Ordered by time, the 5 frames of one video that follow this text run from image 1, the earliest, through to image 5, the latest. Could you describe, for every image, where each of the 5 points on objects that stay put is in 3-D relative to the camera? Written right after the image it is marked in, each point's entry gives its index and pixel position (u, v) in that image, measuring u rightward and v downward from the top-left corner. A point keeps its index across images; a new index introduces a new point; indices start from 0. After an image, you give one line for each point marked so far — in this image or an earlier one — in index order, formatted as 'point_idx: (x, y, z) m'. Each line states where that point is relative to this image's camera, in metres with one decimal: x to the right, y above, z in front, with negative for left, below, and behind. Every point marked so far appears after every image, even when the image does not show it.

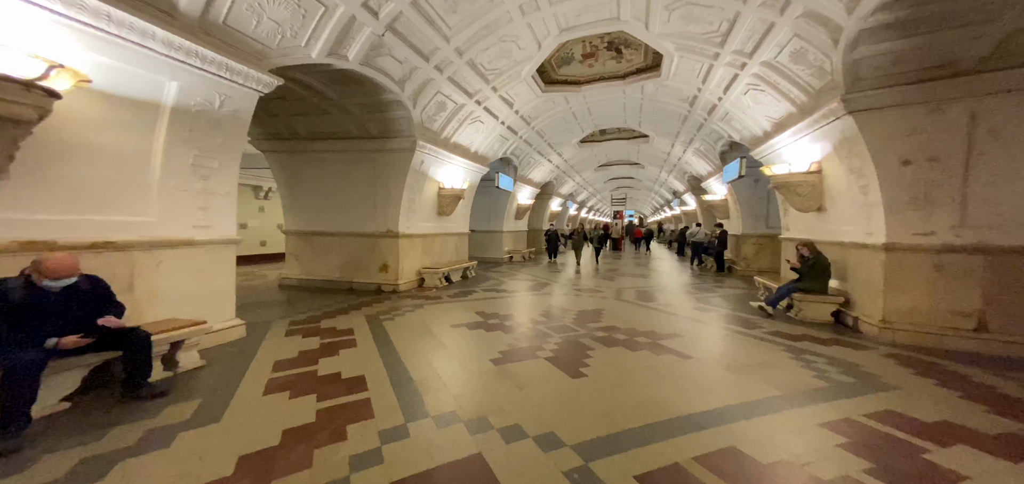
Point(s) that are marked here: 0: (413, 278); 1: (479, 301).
0: (-1.9, -0.7, +6.1) m
1: (-0.6, -1.0, +5.5) m
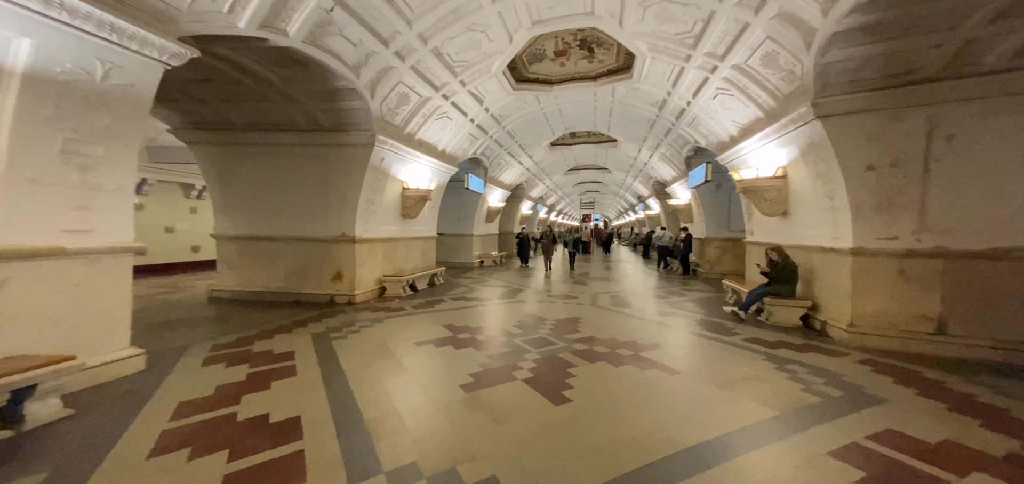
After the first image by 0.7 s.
0: (-2.4, -0.8, +5.6) m
1: (-1.1, -1.1, +5.0) m
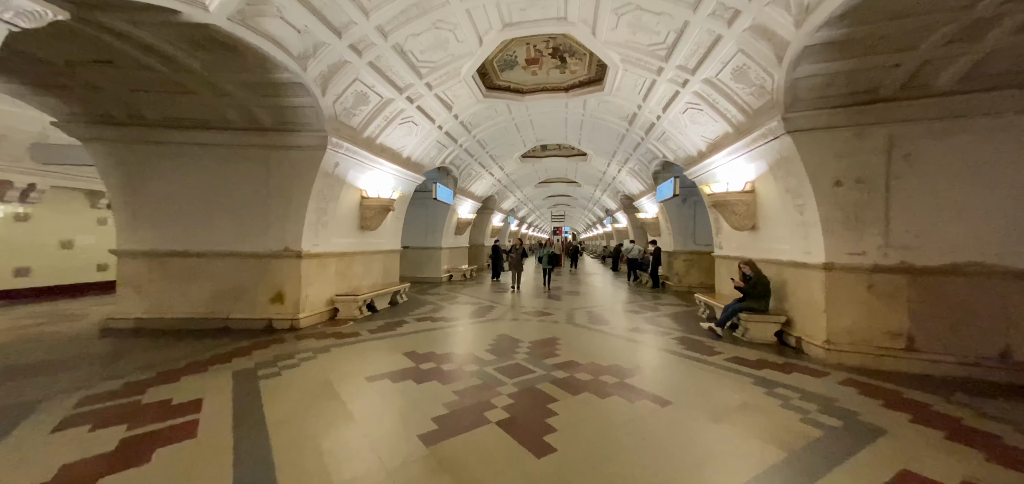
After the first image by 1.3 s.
0: (-2.8, -1.0, +4.9) m
1: (-1.5, -1.3, +4.5) m
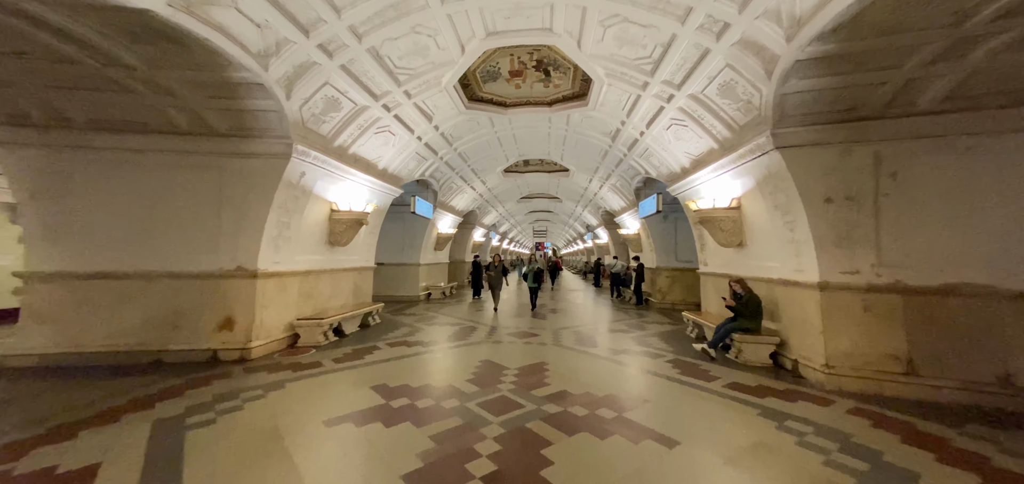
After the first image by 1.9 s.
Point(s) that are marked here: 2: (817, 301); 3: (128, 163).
0: (-3.1, -1.3, +4.4) m
1: (-1.7, -1.5, +4.0) m
2: (+3.4, -0.7, +3.7) m
3: (-4.4, +0.9, +3.8) m
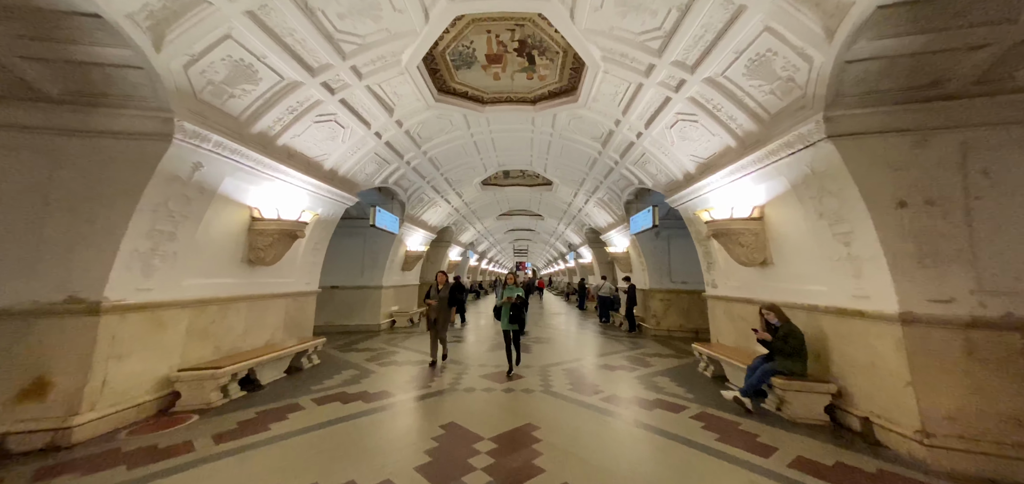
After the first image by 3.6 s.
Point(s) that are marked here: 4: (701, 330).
0: (-3.3, -1.4, +3.0) m
1: (-1.9, -1.6, +2.7) m
2: (+3.2, -0.8, +2.7) m
3: (-4.6, +0.8, +2.4) m
4: (+4.9, -2.3, +8.5) m
